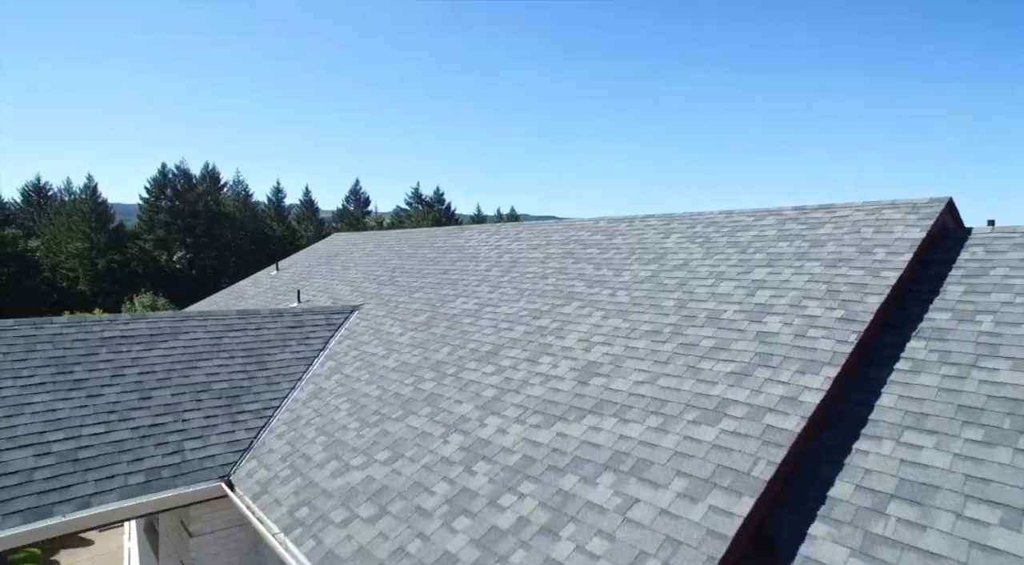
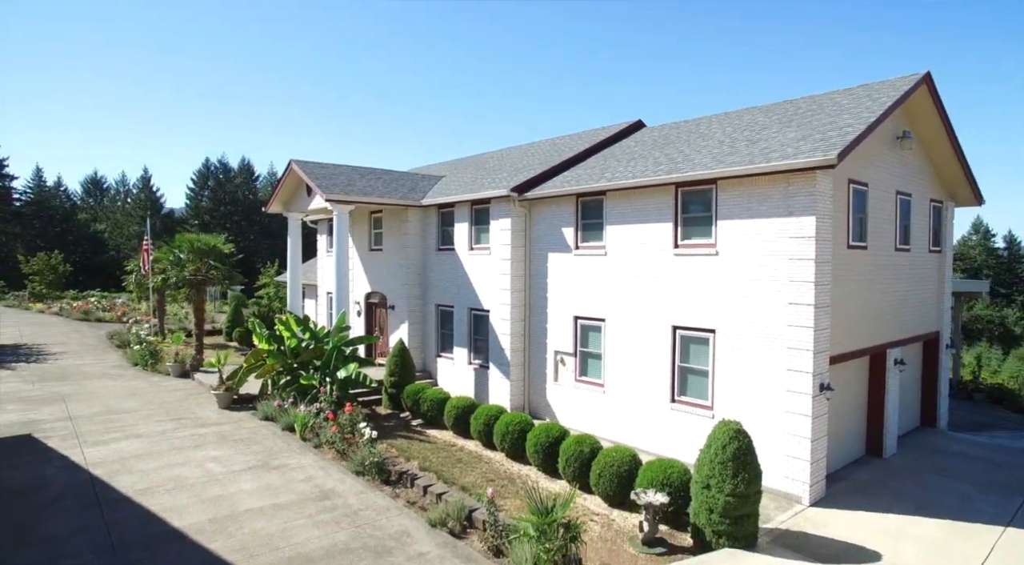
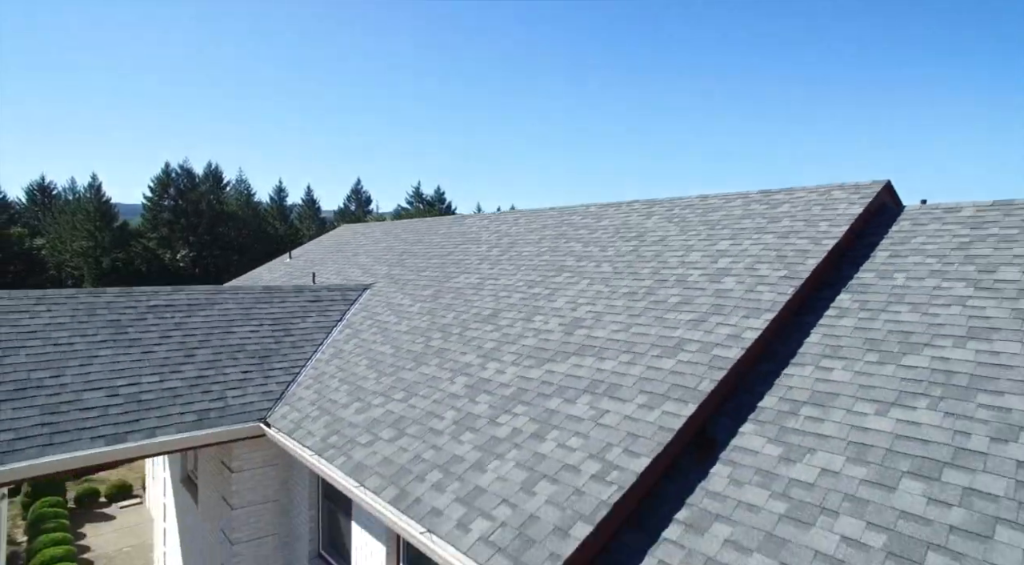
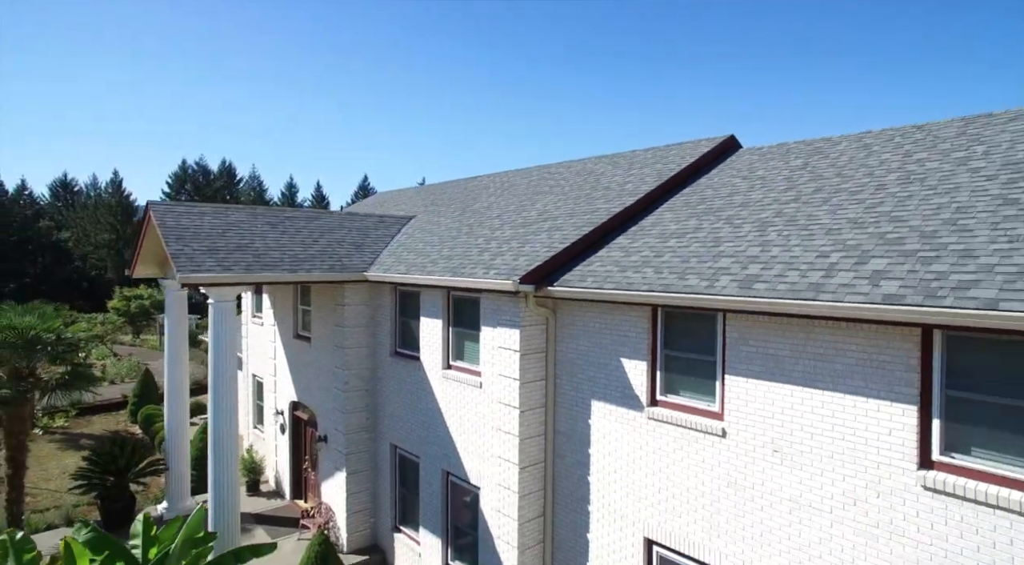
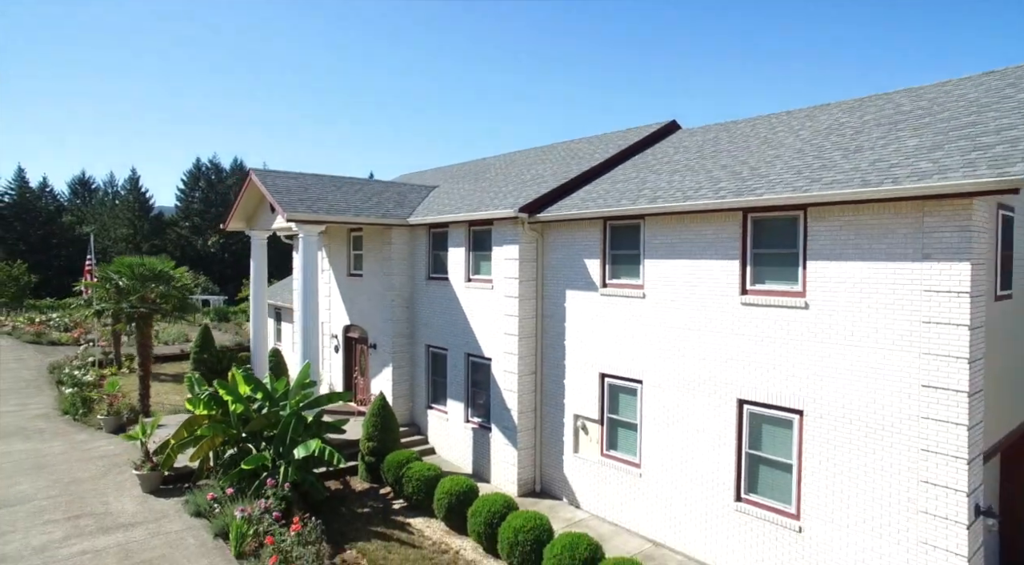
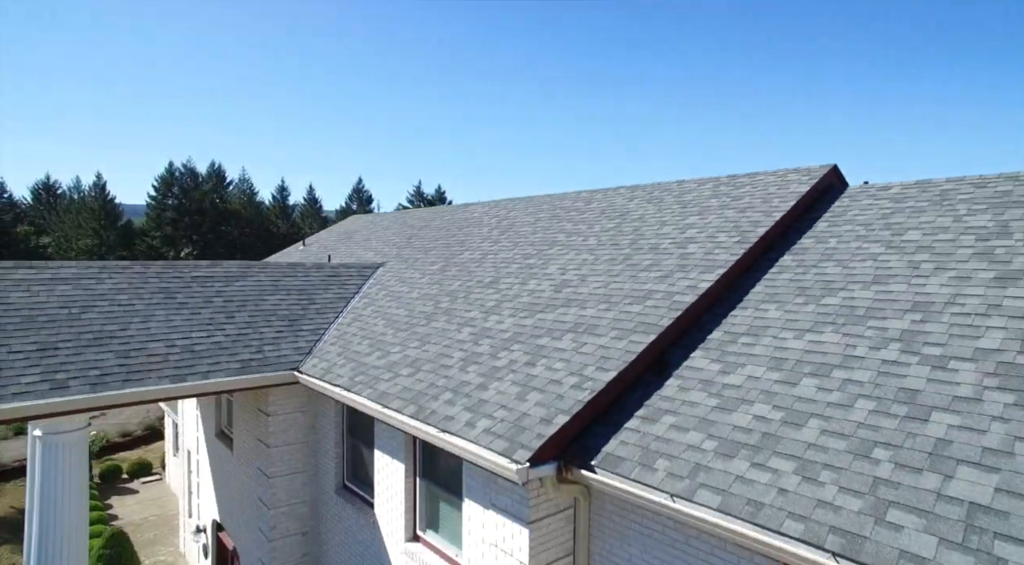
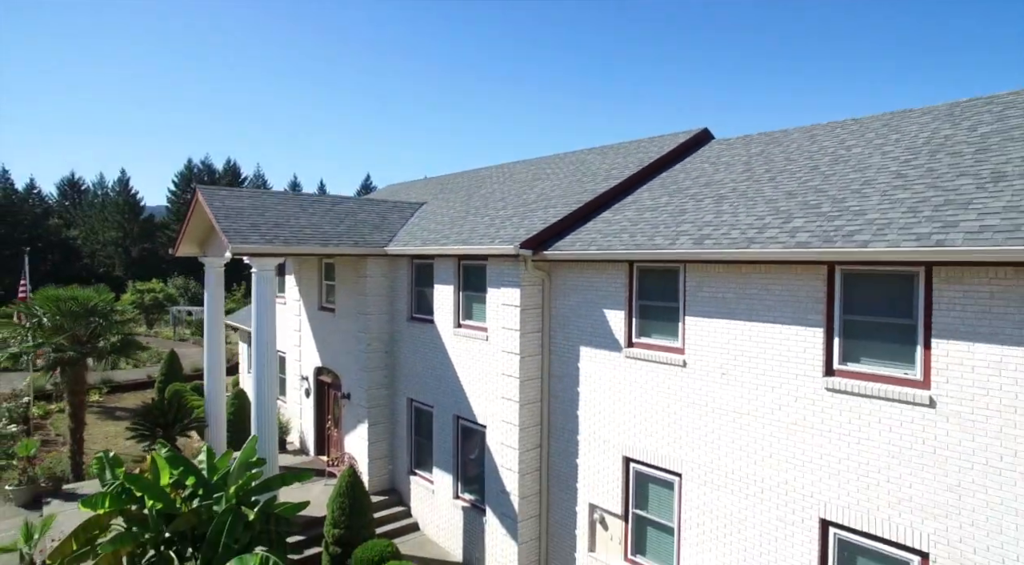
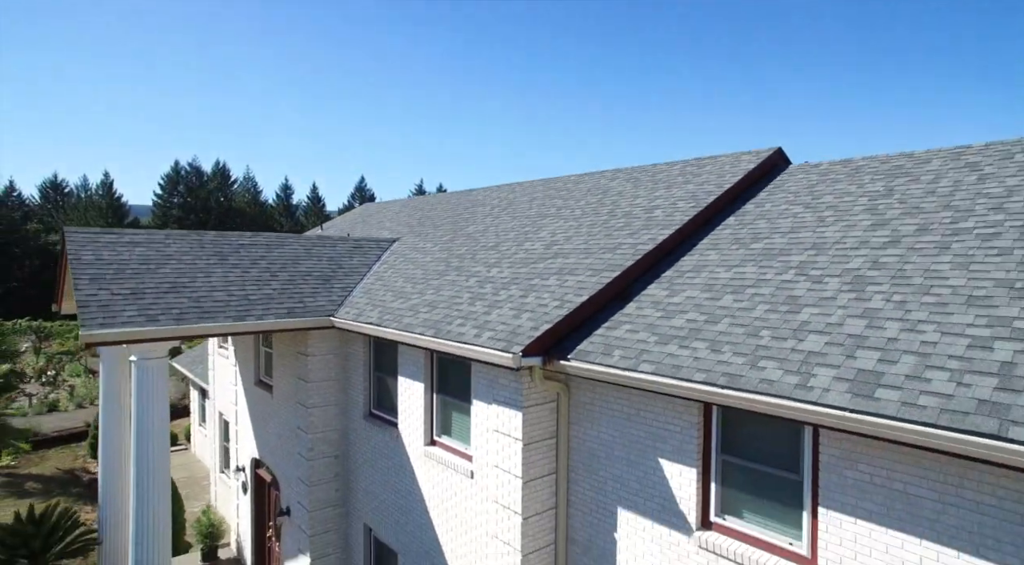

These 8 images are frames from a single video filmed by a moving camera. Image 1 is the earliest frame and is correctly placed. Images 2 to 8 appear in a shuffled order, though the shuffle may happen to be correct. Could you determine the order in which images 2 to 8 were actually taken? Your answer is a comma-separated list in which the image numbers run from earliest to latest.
3, 6, 8, 4, 7, 5, 2
